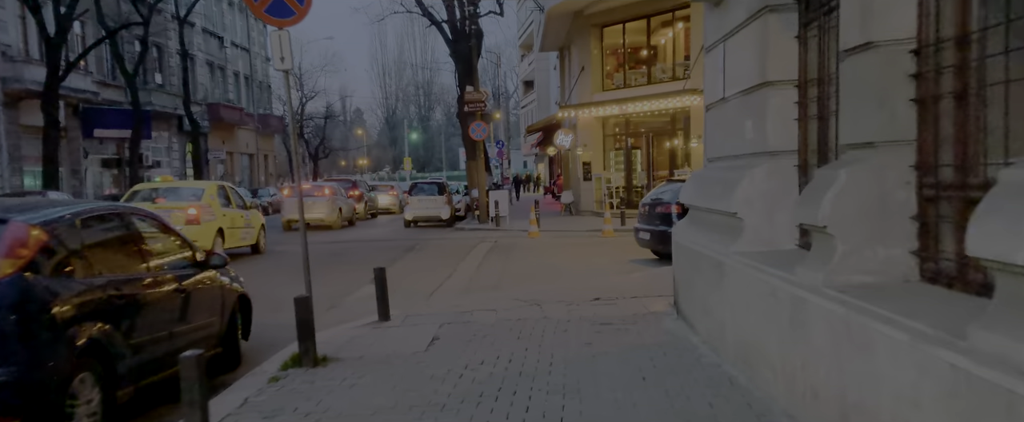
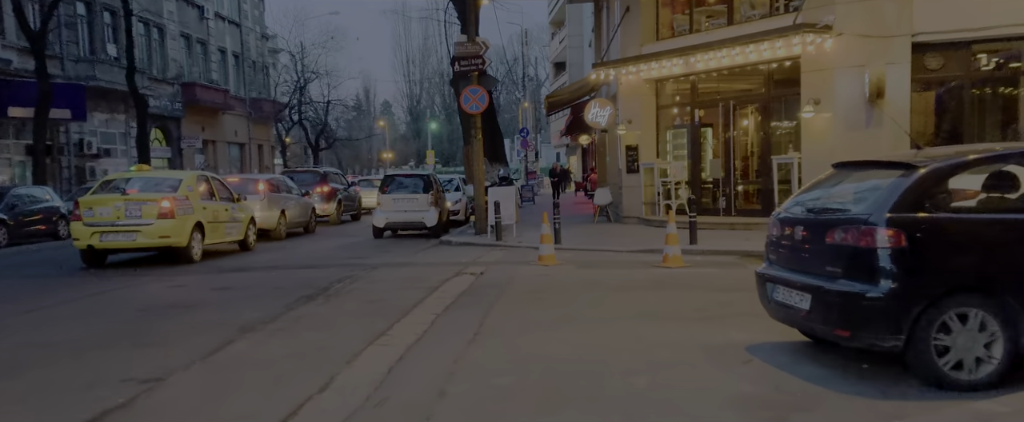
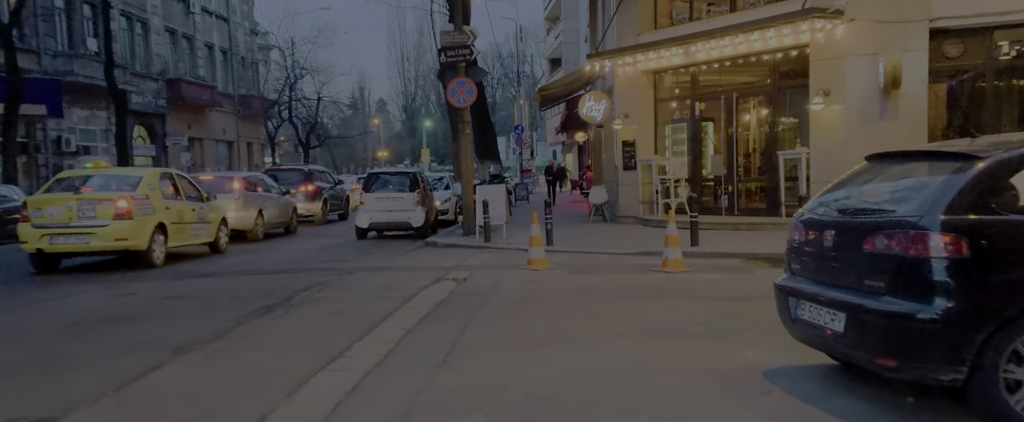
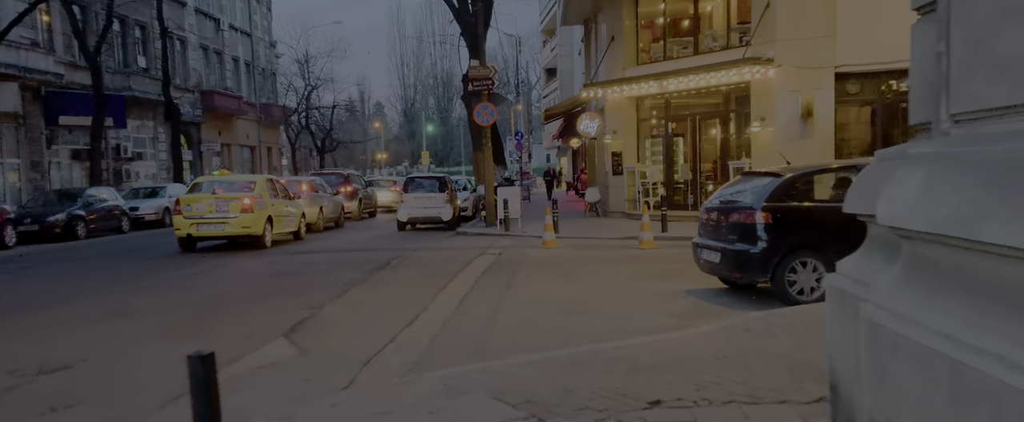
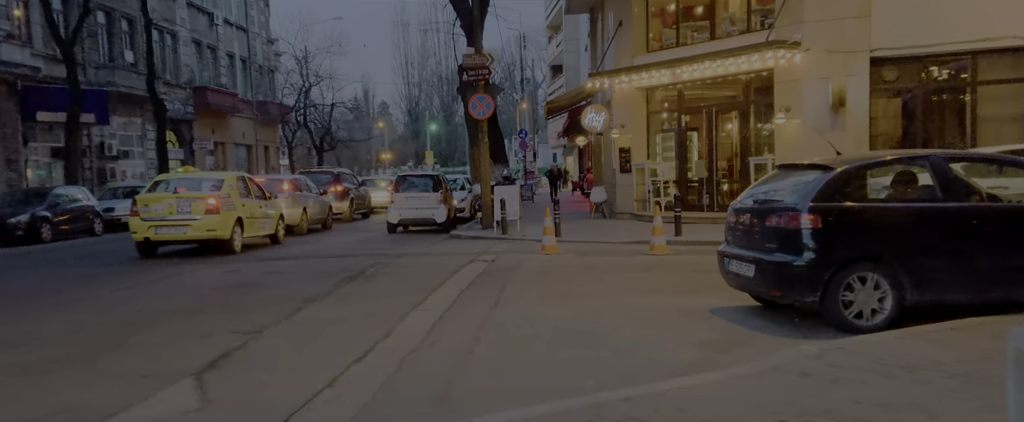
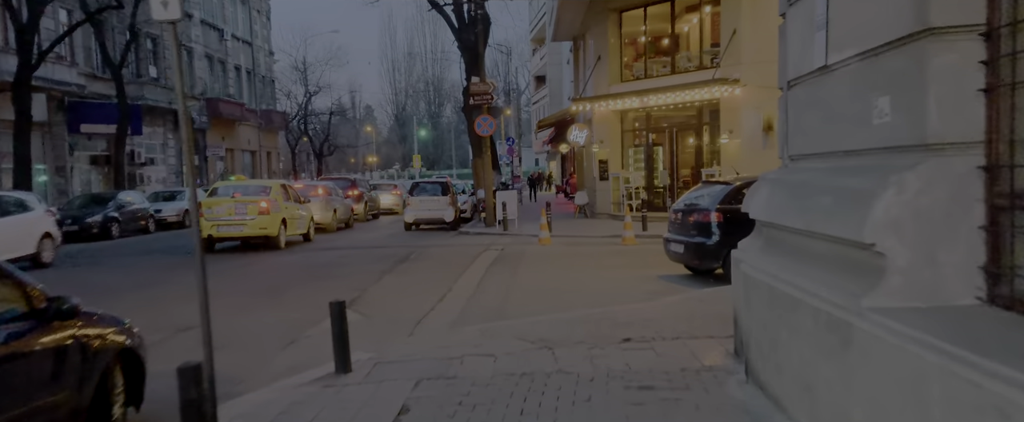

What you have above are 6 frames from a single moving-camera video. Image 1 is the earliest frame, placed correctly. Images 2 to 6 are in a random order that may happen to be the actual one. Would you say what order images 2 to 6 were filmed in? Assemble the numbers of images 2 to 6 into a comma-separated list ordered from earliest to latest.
6, 4, 5, 2, 3
